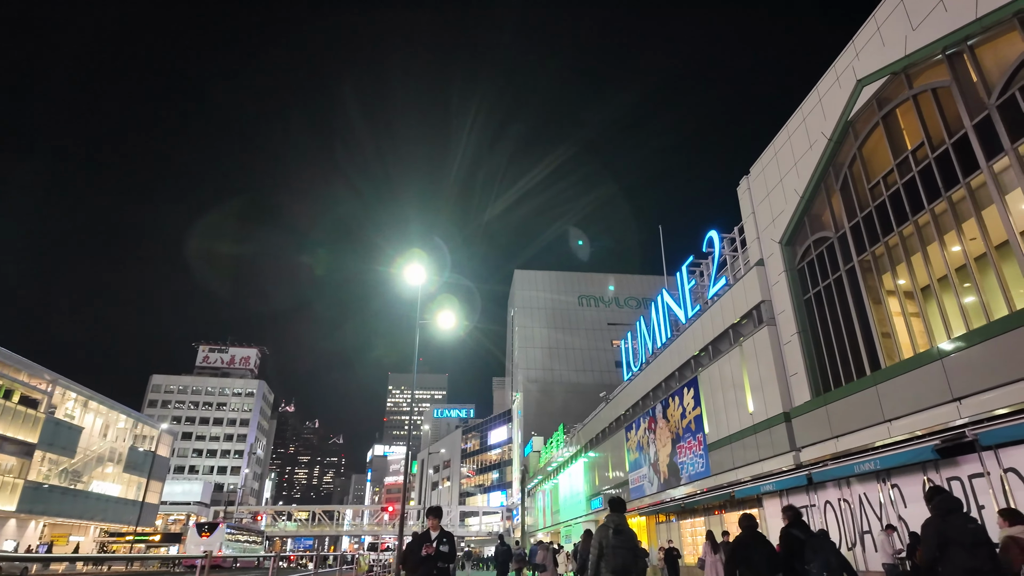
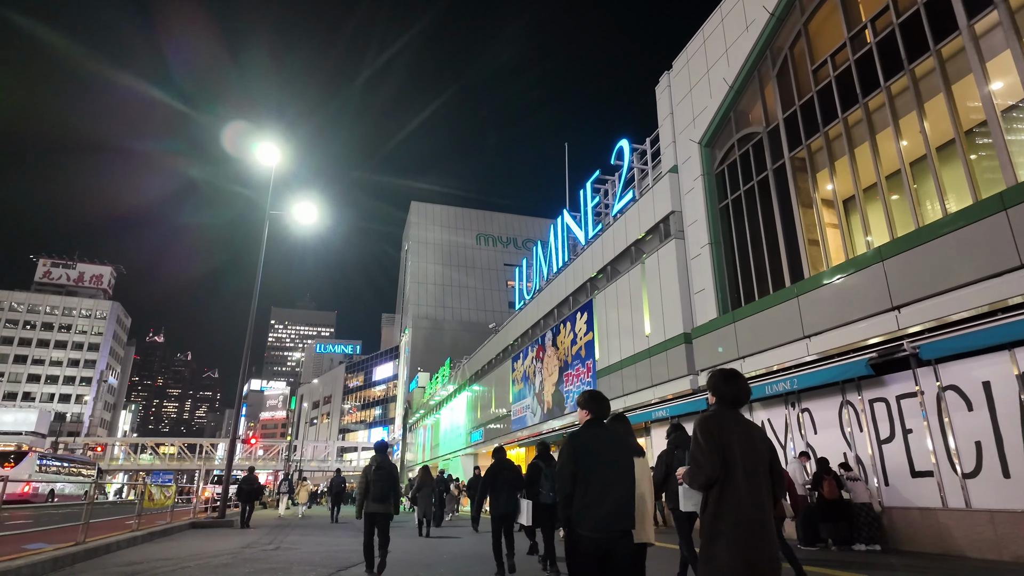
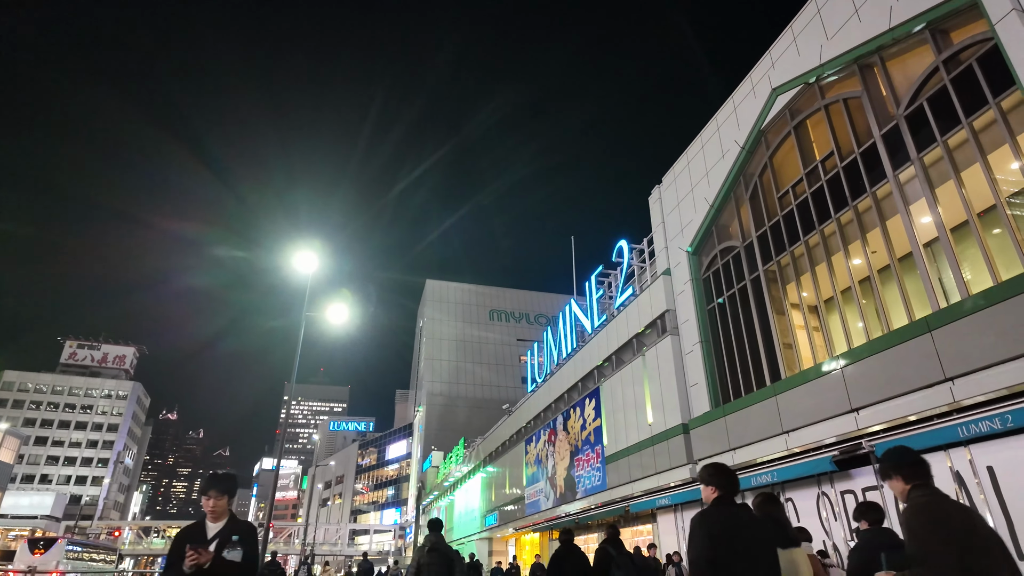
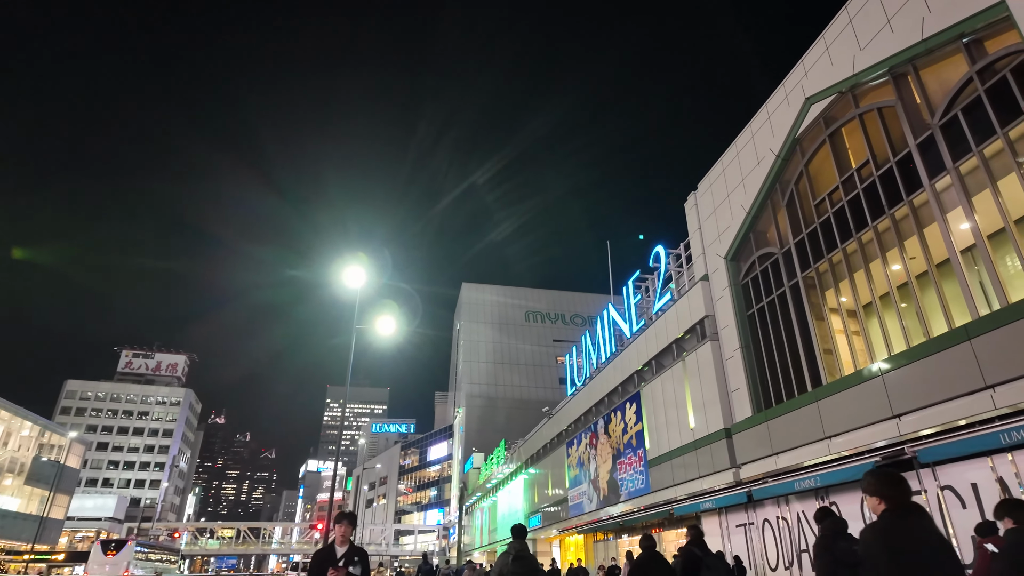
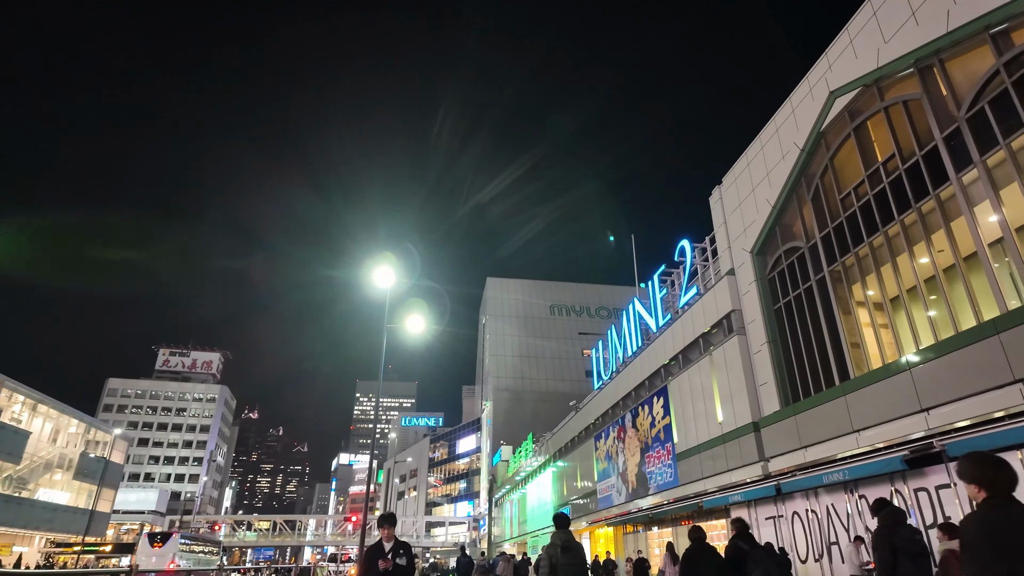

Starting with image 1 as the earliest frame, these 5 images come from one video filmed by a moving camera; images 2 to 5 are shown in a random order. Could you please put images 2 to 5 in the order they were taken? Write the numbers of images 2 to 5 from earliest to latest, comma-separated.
5, 4, 3, 2
